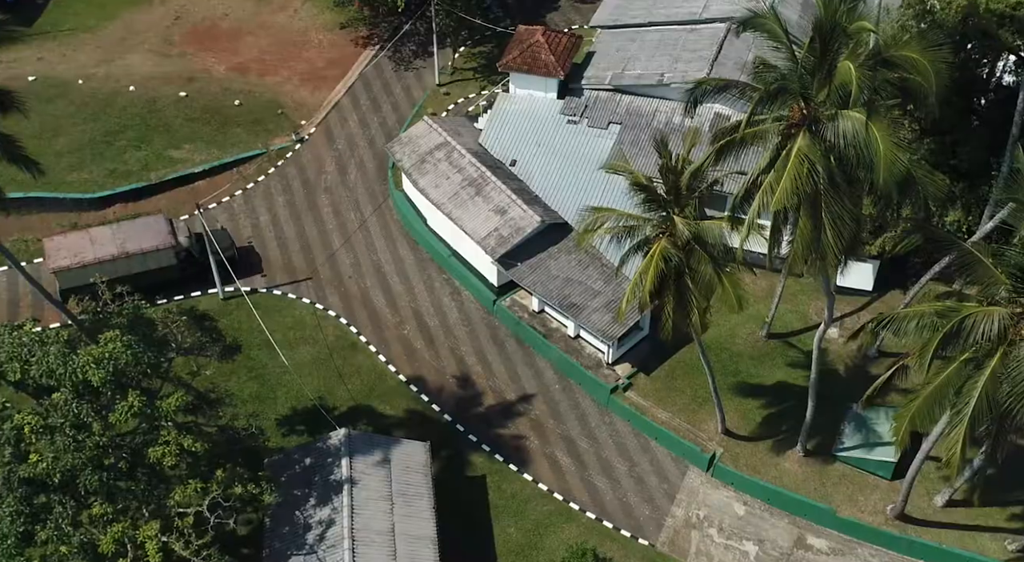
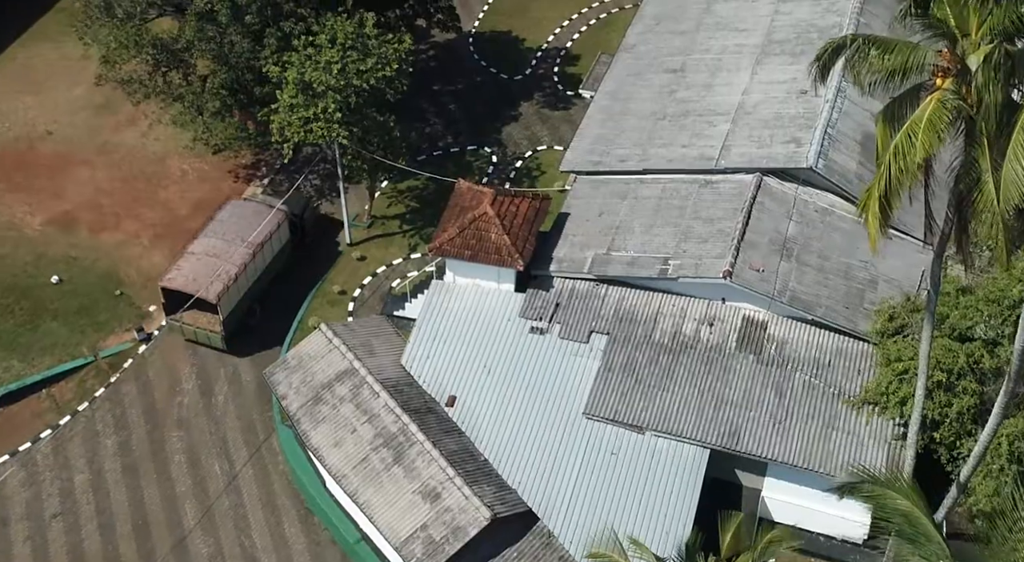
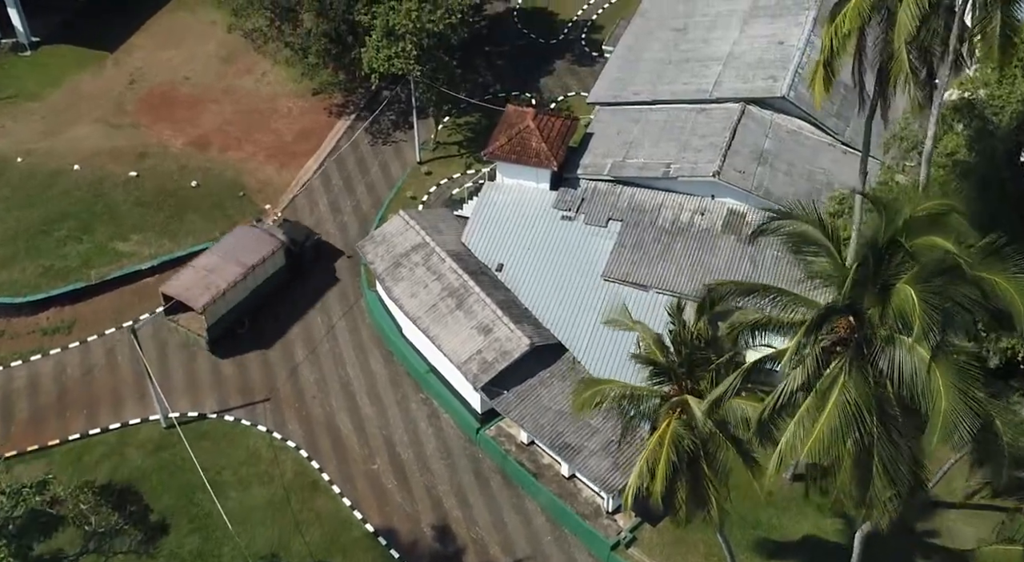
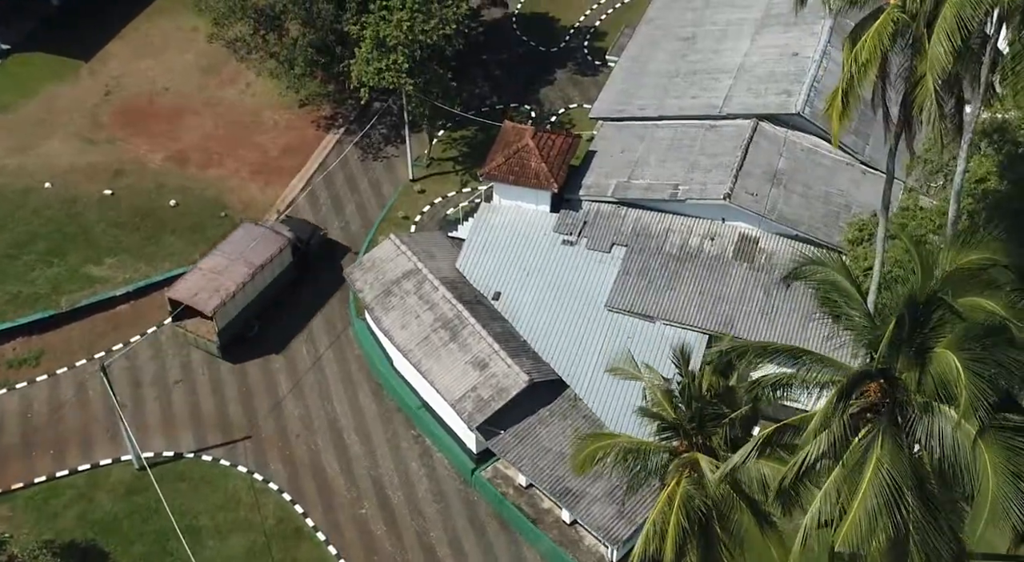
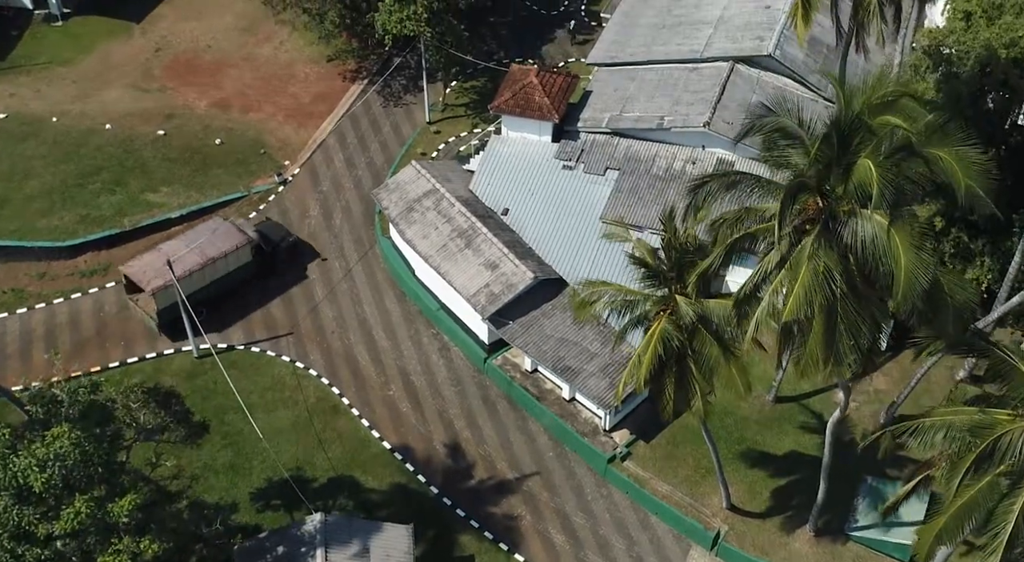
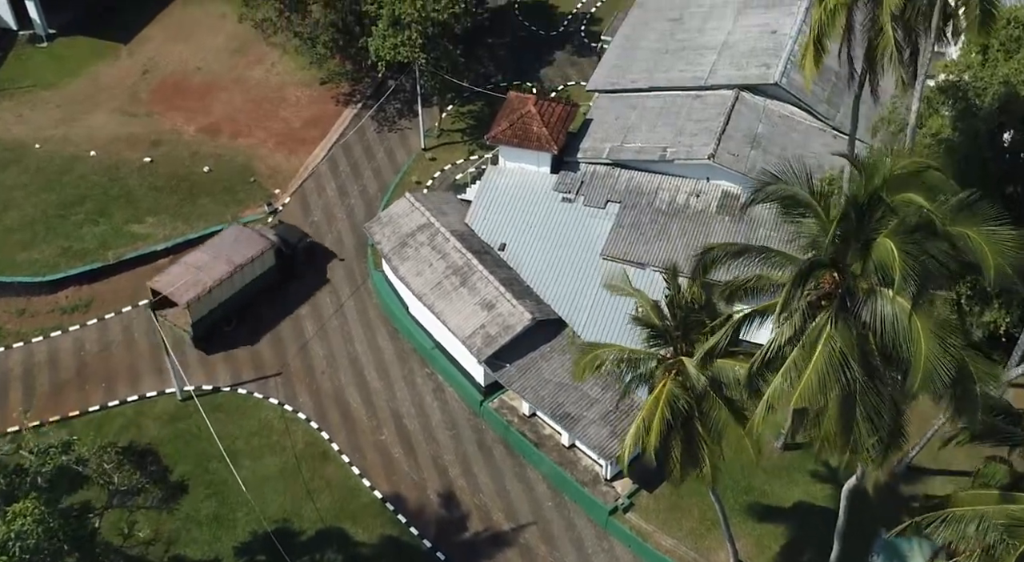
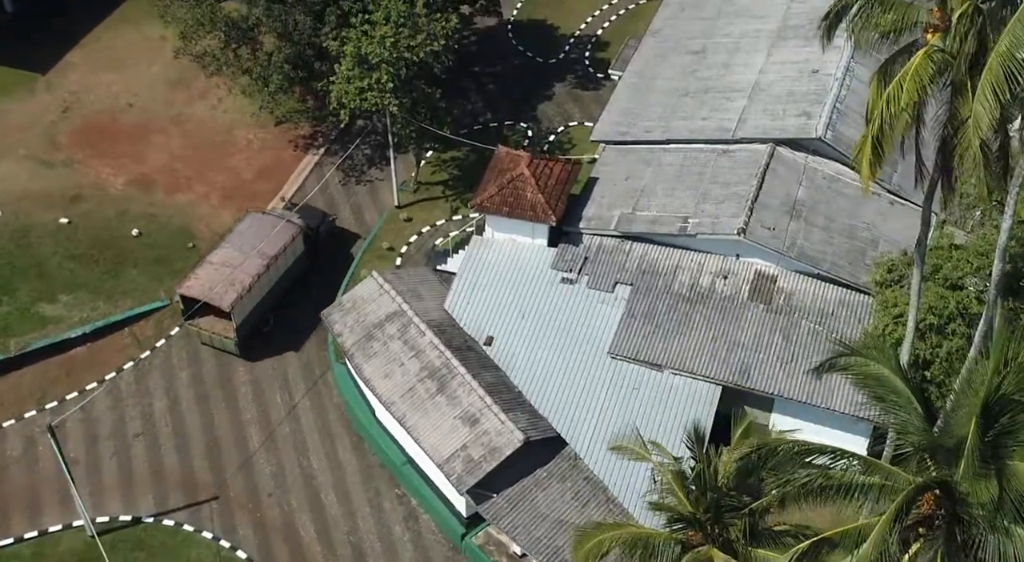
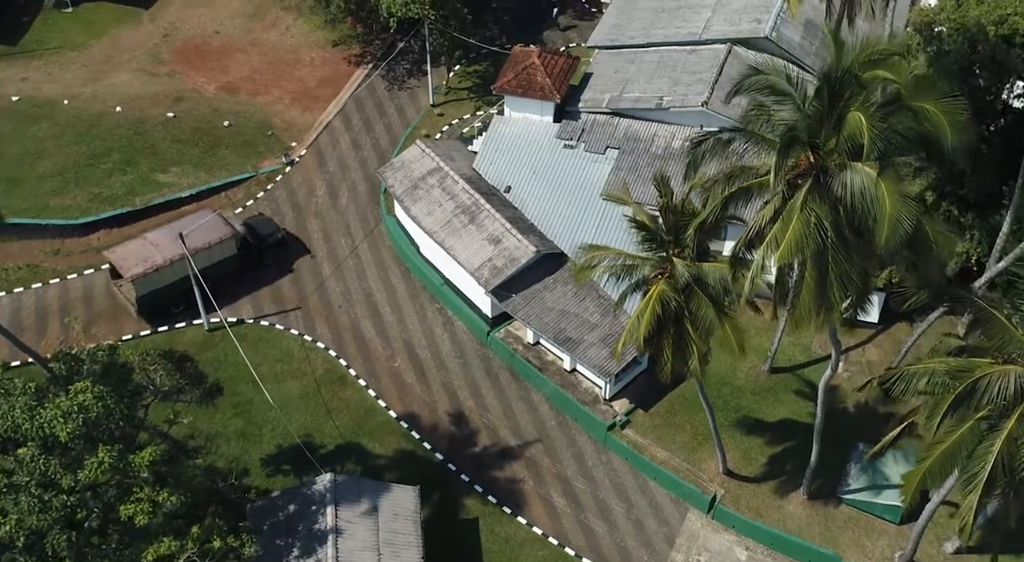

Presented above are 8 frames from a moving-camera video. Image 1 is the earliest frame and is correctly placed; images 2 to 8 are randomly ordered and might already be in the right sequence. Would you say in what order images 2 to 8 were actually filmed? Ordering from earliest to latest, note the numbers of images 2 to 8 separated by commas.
8, 5, 6, 3, 4, 7, 2
